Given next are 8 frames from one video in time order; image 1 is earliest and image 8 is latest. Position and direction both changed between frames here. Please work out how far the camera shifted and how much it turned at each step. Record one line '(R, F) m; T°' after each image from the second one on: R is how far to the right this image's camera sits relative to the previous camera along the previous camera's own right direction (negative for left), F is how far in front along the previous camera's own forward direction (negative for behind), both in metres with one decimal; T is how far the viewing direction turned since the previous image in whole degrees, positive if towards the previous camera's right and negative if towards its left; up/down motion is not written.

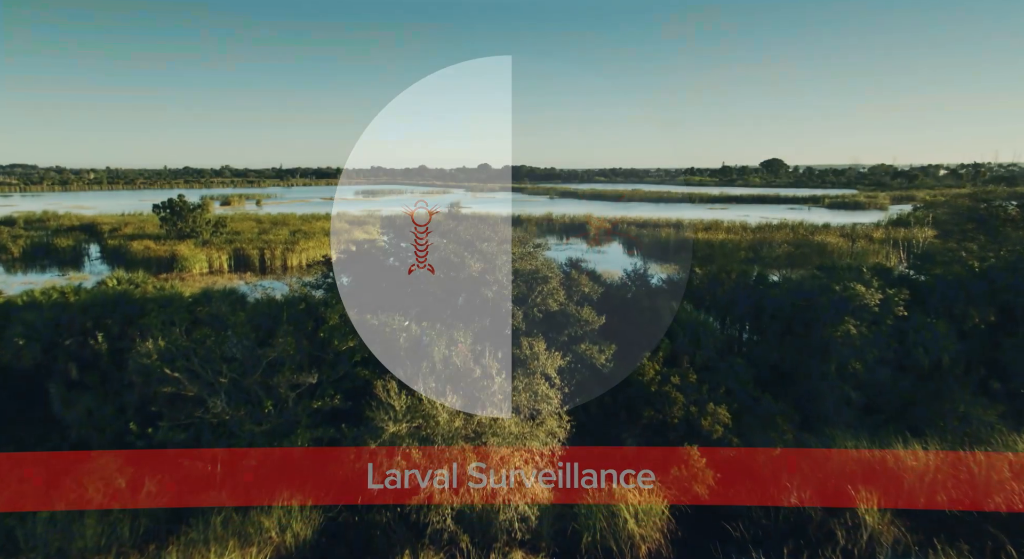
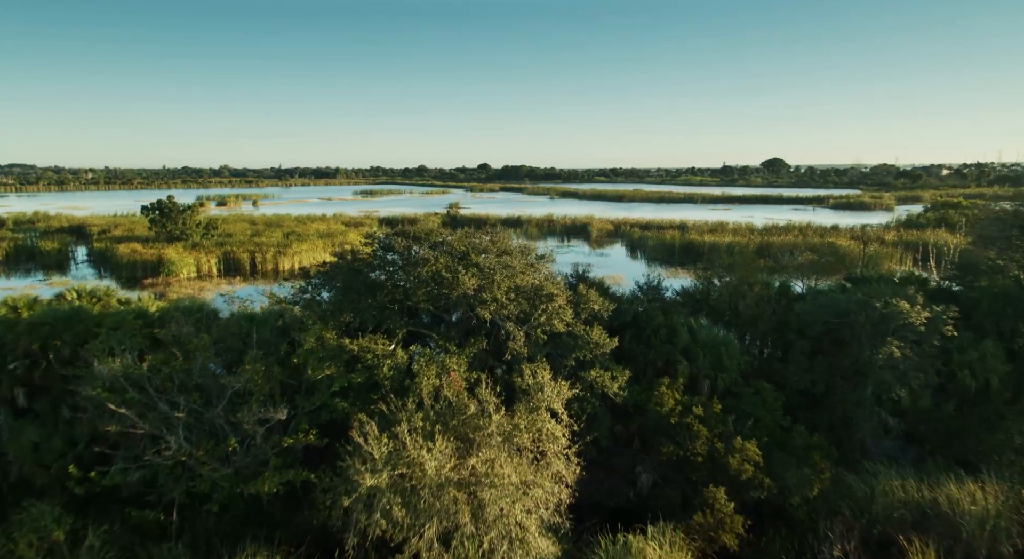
(0.0, +1.0) m; 0°
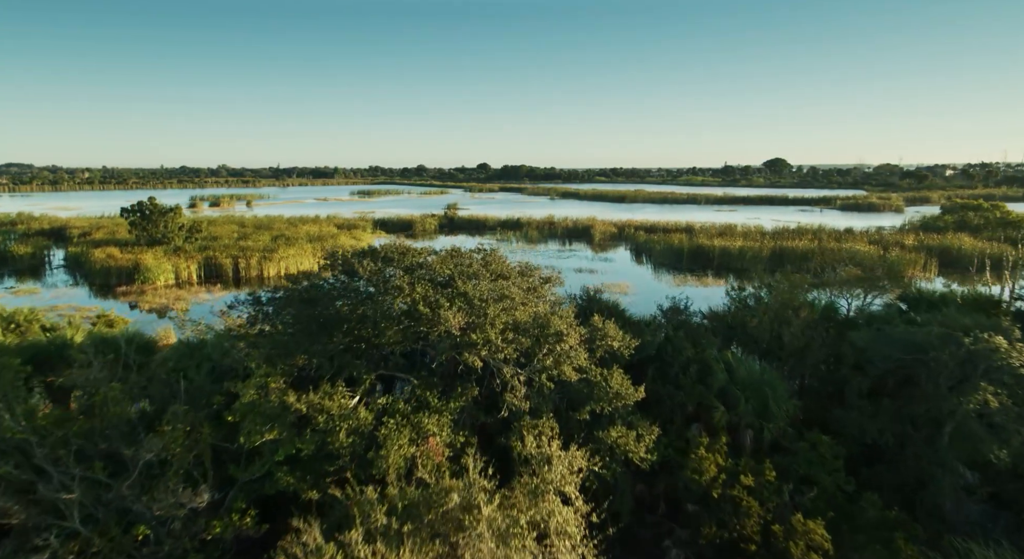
(0.0, +1.5) m; 0°
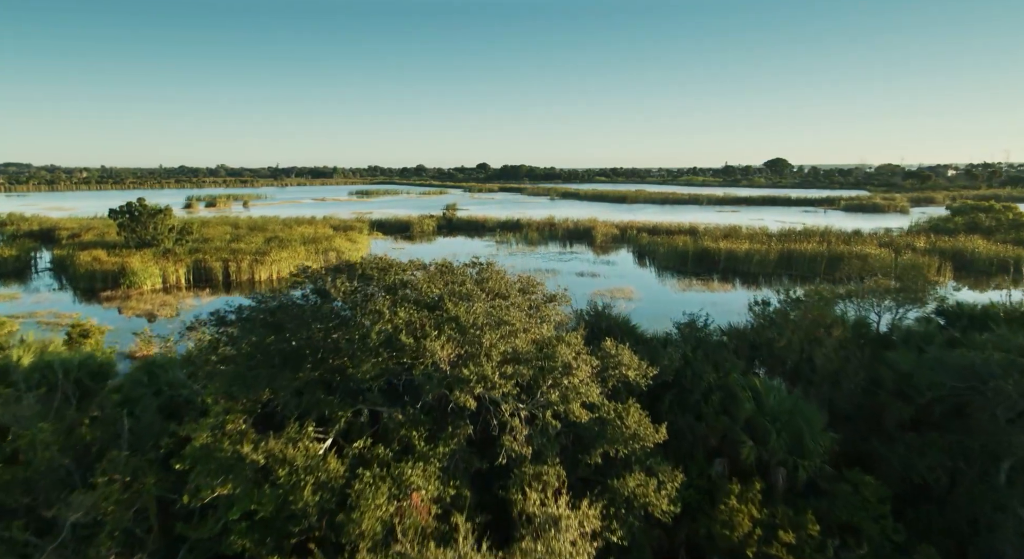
(0.0, +0.8) m; 0°
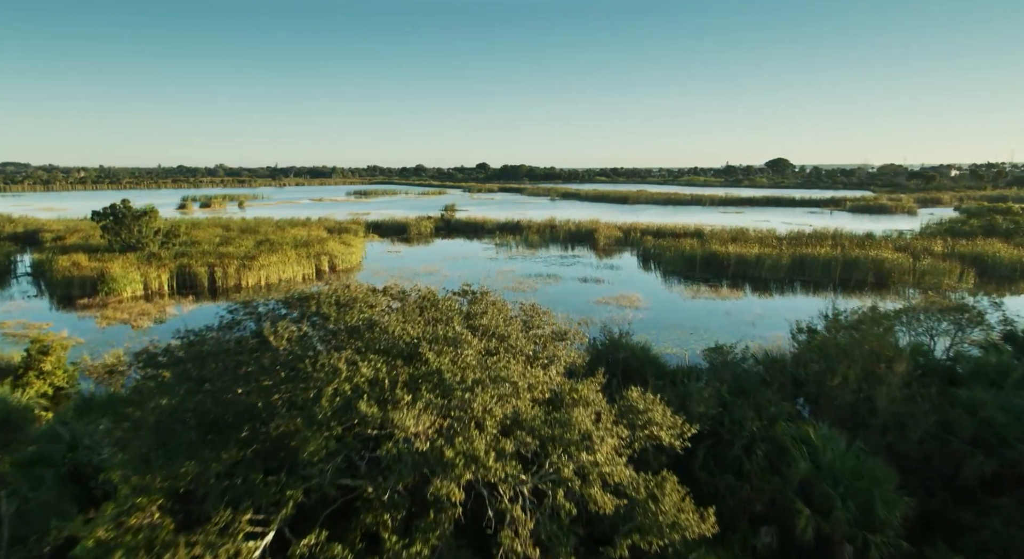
(0.0, +1.1) m; 0°
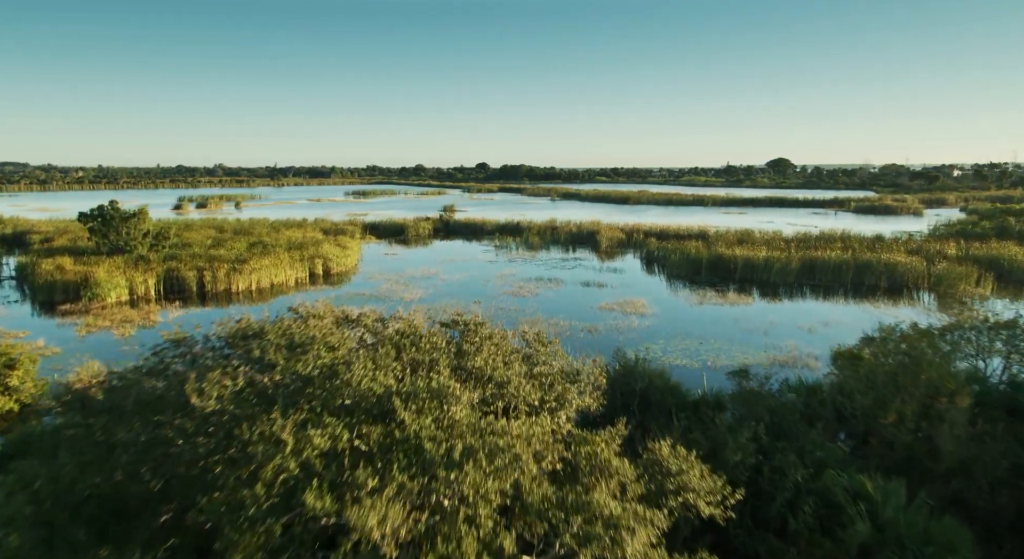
(0.0, +0.8) m; 0°
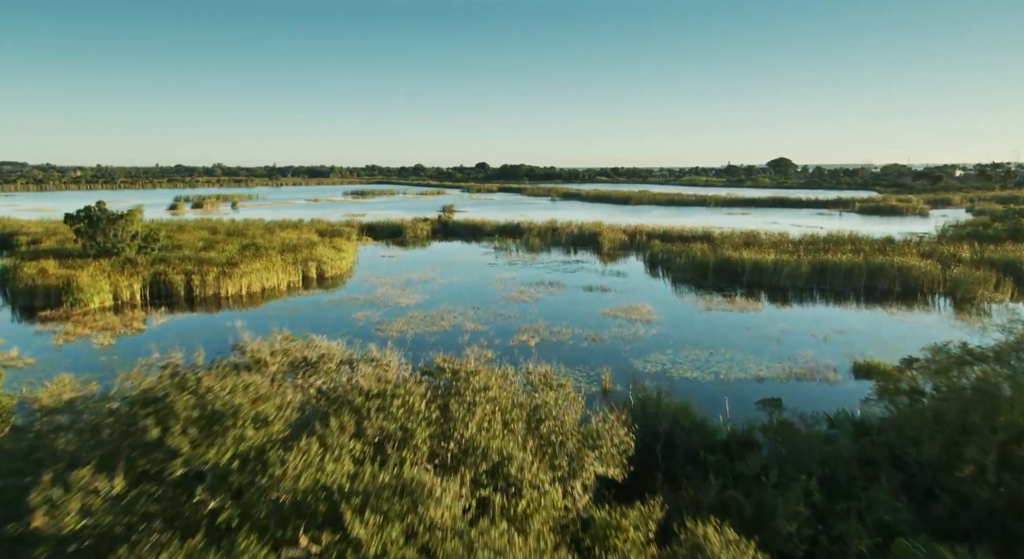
(0.0, +0.8) m; 0°
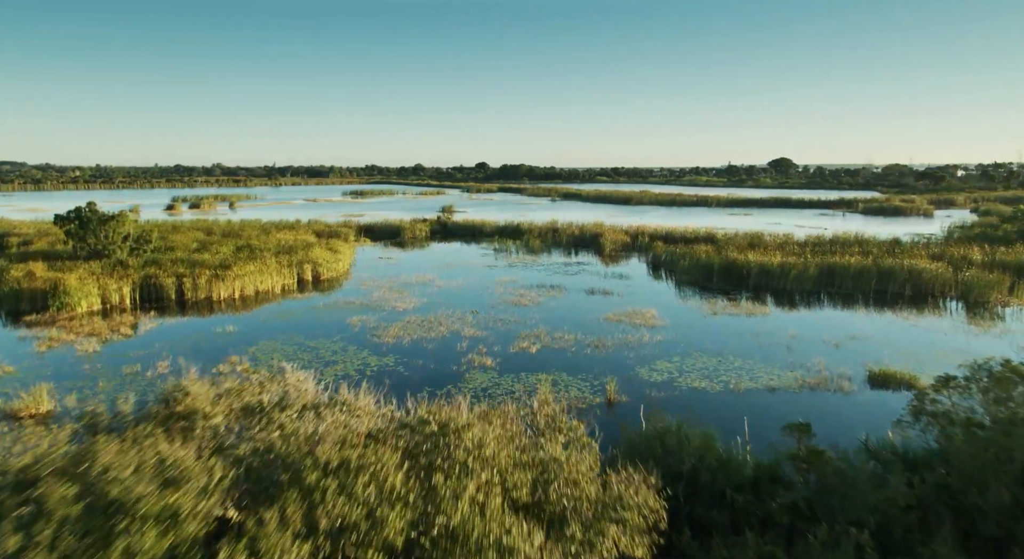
(0.0, +0.6) m; 0°
